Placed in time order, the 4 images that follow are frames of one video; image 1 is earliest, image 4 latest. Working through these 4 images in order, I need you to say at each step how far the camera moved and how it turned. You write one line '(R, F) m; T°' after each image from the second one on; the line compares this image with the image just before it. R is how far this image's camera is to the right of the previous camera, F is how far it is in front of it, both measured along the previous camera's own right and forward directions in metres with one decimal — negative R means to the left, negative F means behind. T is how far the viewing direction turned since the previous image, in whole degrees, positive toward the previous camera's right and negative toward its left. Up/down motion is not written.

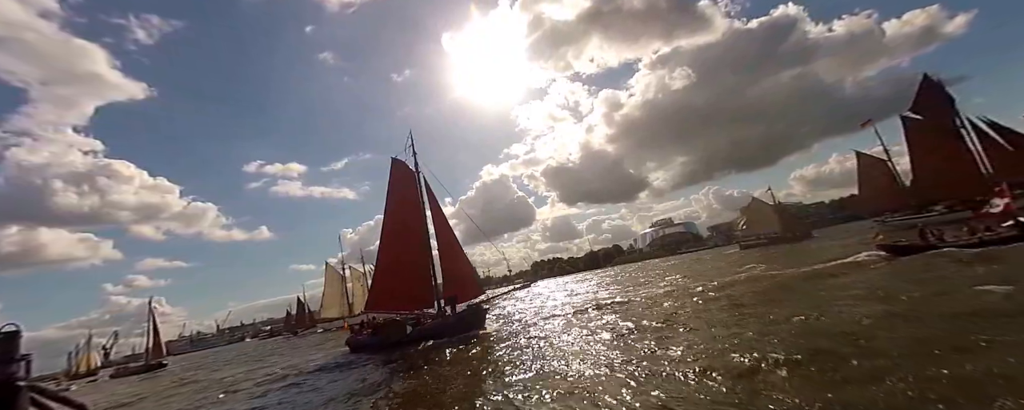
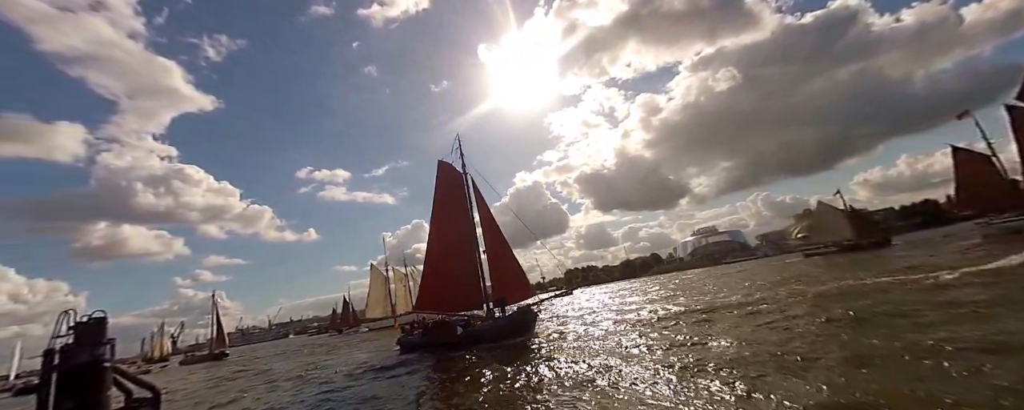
(-1.4, +0.8) m; -5°
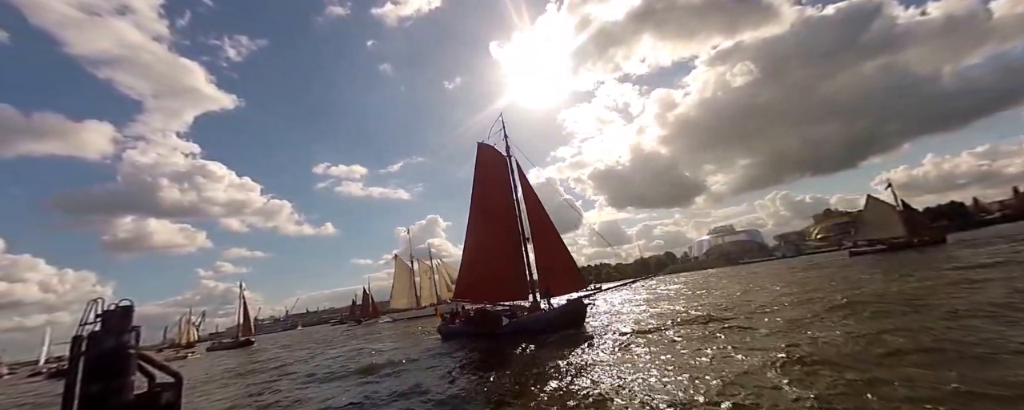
(-1.1, +0.8) m; -2°
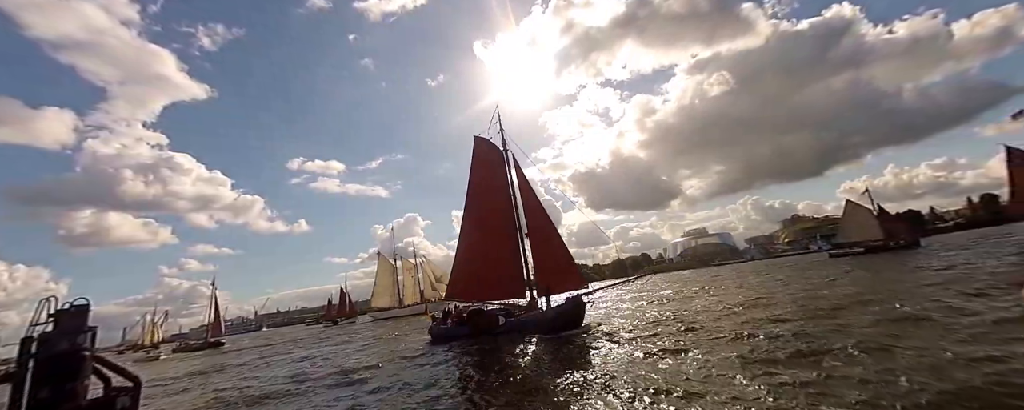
(-0.3, -0.3) m; +3°
